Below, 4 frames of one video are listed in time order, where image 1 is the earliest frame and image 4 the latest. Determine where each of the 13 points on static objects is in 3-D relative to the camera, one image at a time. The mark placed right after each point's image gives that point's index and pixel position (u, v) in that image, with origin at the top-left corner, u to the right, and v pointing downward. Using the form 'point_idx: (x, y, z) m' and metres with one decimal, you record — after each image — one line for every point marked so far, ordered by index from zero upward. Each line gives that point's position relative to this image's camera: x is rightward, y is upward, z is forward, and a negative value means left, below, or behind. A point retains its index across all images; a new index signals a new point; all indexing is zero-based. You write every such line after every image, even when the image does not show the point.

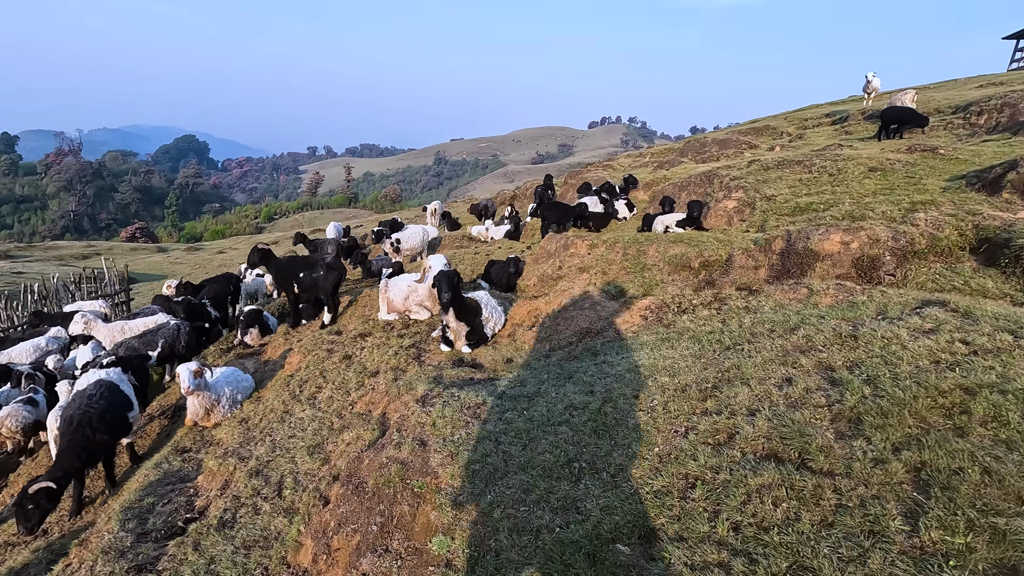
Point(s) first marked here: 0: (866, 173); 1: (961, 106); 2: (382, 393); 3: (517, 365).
0: (+6.4, +2.1, +9.6) m
1: (+13.9, +5.6, +16.7) m
2: (-1.2, -1.0, +5.1) m
3: (0.0, -0.7, +5.1) m
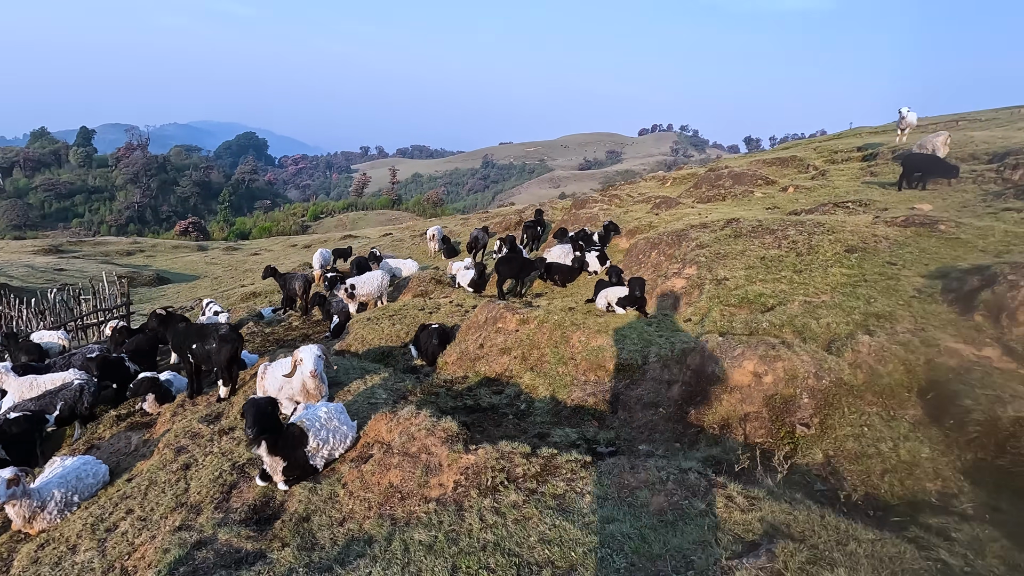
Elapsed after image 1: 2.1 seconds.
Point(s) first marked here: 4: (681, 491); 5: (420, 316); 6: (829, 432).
0: (+5.1, +0.5, +8.3) m
1: (+13.3, +3.7, +14.8) m
2: (-3.0, -2.1, +4.4) m
3: (-1.7, -1.9, +4.3) m
4: (+1.2, -1.4, +3.7) m
5: (-1.9, -0.6, +11.0) m
6: (+2.9, -1.3, +4.9) m
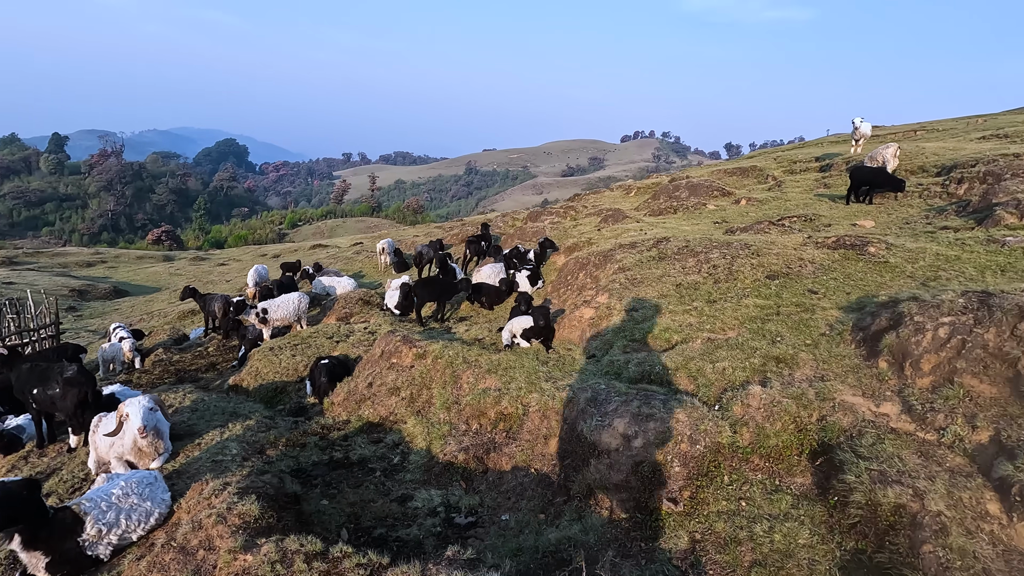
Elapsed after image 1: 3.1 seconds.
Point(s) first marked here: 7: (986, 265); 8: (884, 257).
0: (+3.6, +0.1, +7.7) m
1: (+11.6, +3.2, +14.4) m
2: (-4.4, -2.6, +3.5) m
3: (-3.1, -2.4, +3.4) m
4: (-0.2, -1.8, +2.9) m
5: (-3.5, -1.1, +10.1) m
6: (+1.5, -1.7, +4.2) m
7: (+6.5, +0.3, +7.4) m
8: (+5.7, +0.5, +8.2) m
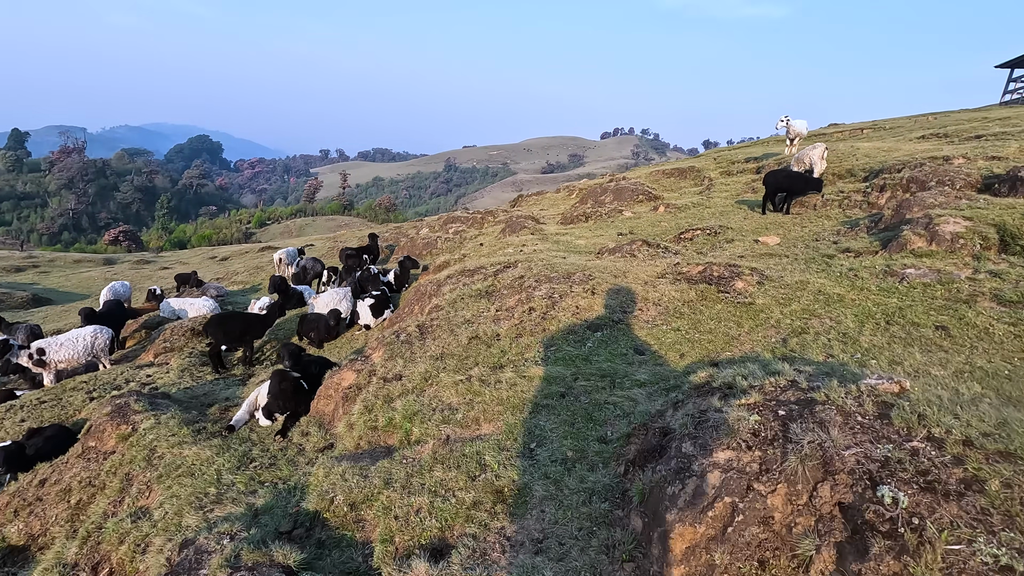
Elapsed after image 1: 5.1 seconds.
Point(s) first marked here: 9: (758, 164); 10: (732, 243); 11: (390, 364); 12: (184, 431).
0: (+0.7, -0.5, +5.7) m
1: (+8.5, +2.8, +12.6) m
2: (-7.0, -3.3, +1.3) m
3: (-5.8, -3.0, +1.2) m
4: (-2.9, -2.4, +0.8) m
5: (-6.4, -1.7, +7.9) m
6: (-1.2, -2.3, +2.2) m
7: (+3.7, -0.3, +5.5) m
8: (+2.8, -0.1, +6.3) m
9: (+9.0, +4.5, +19.6) m
10: (+4.1, +0.9, +10.1) m
11: (-1.3, -0.8, +5.7) m
12: (-3.3, -1.5, +5.5) m
